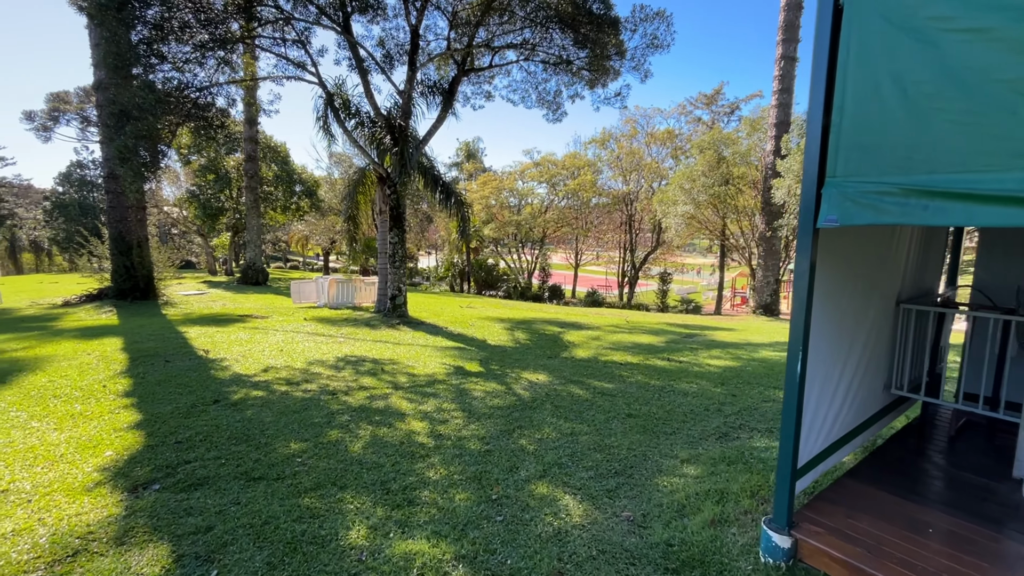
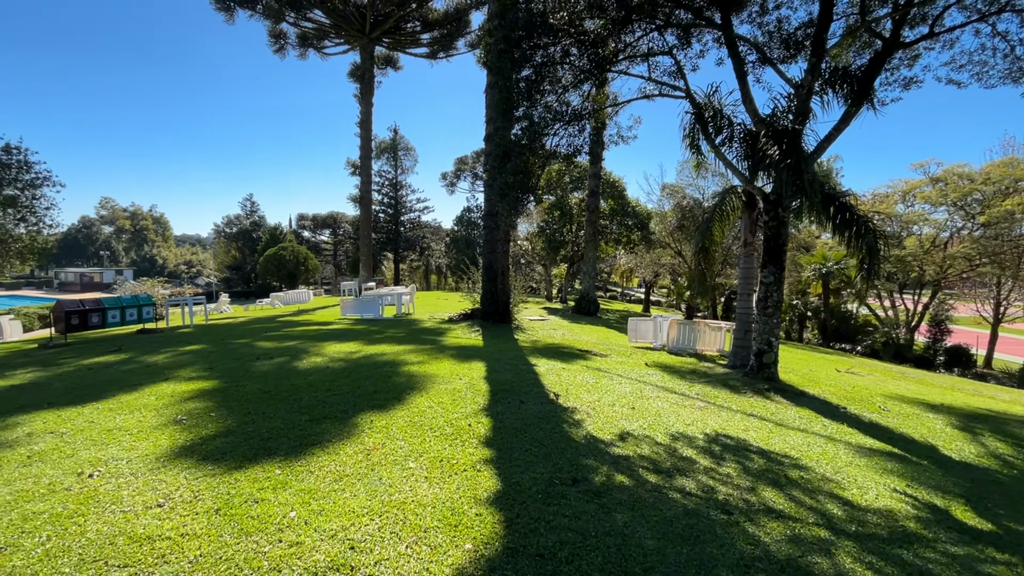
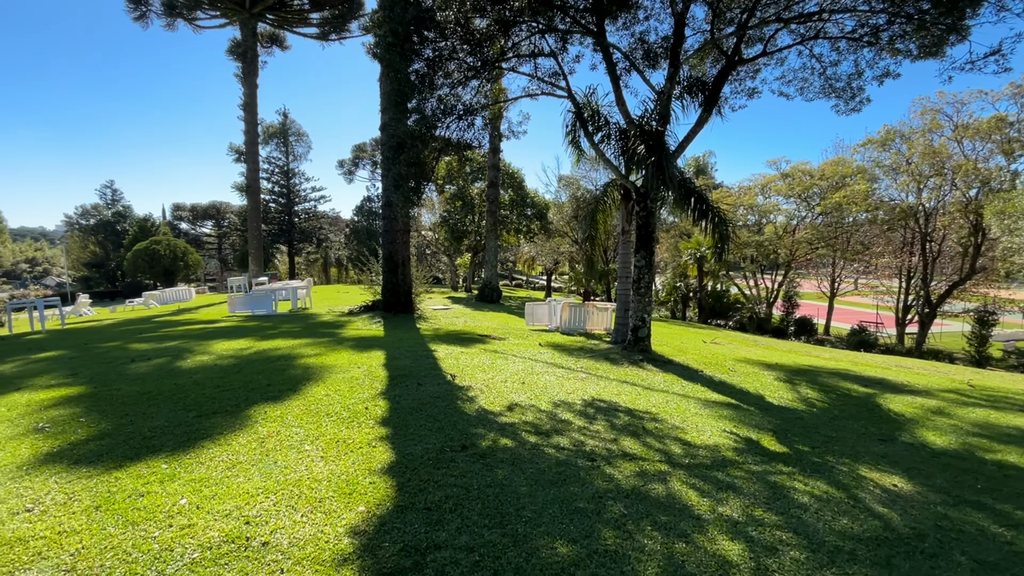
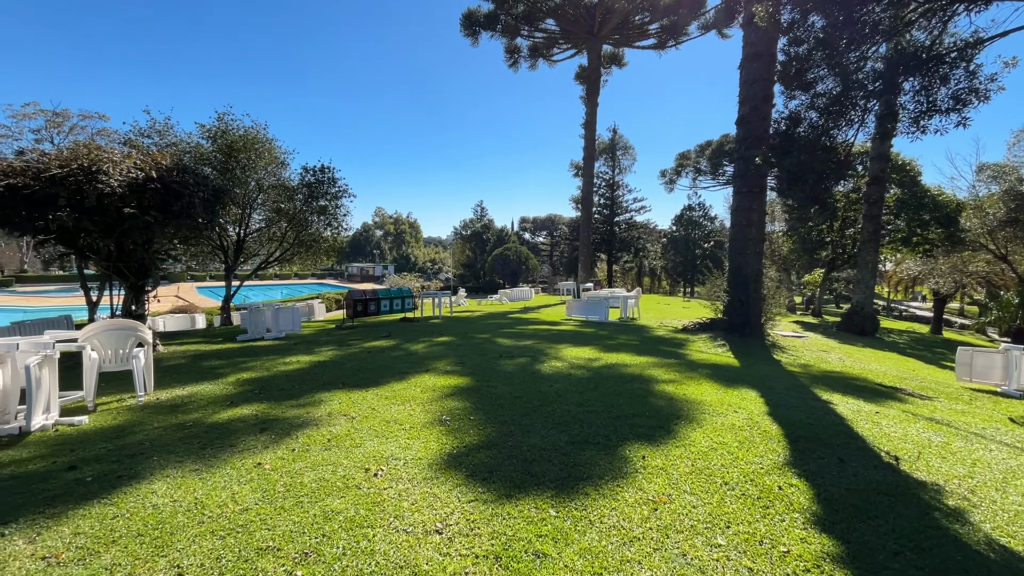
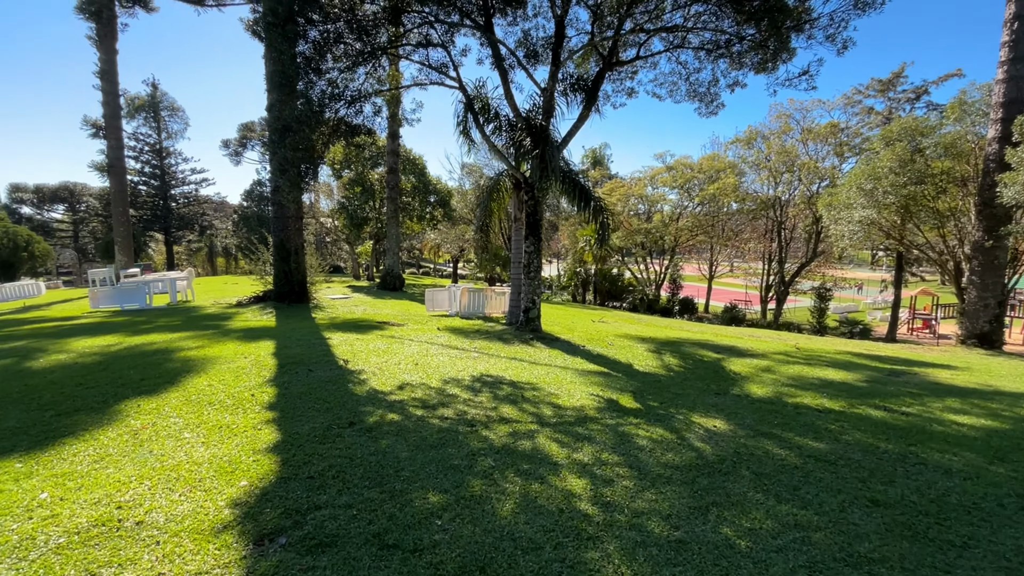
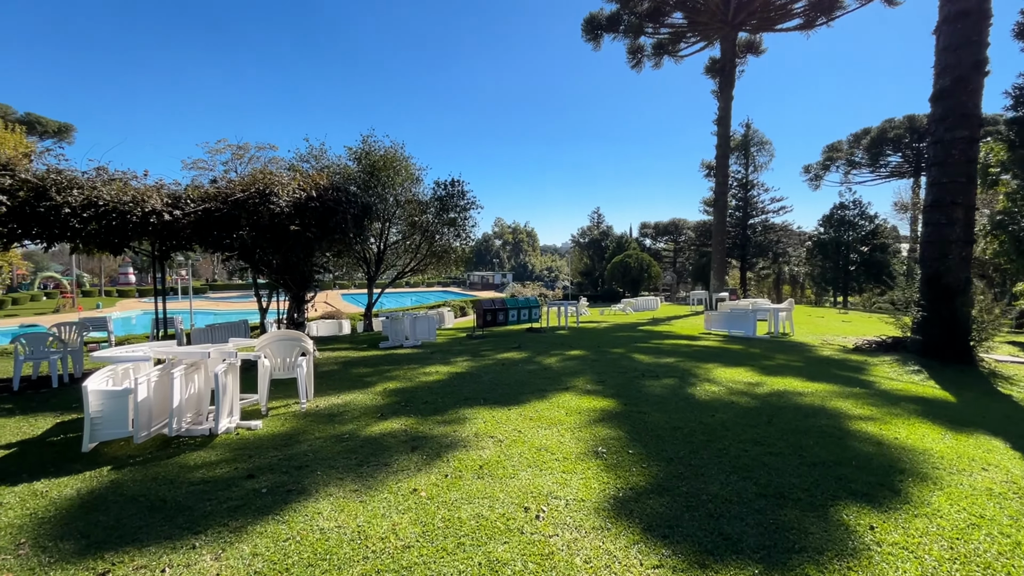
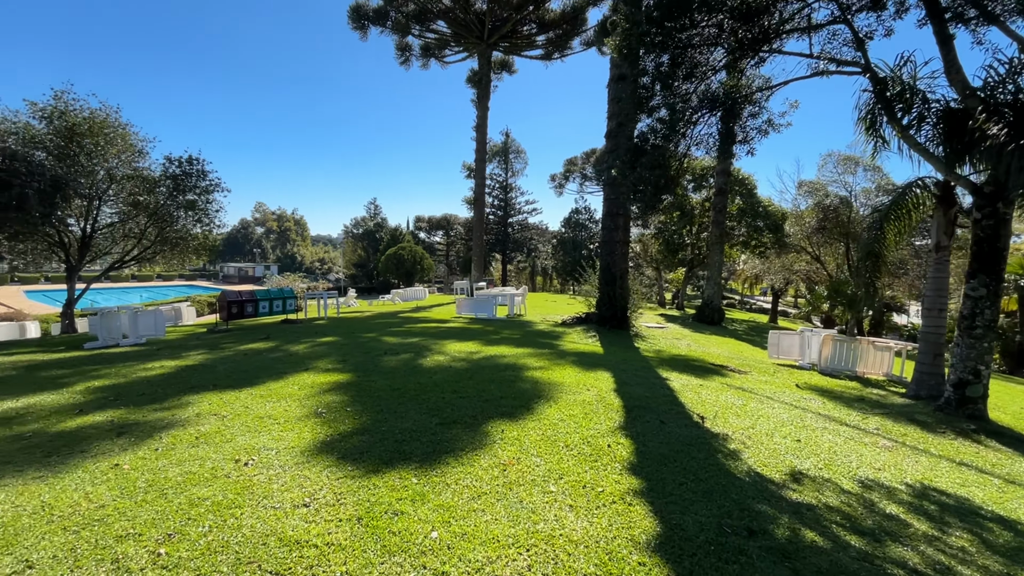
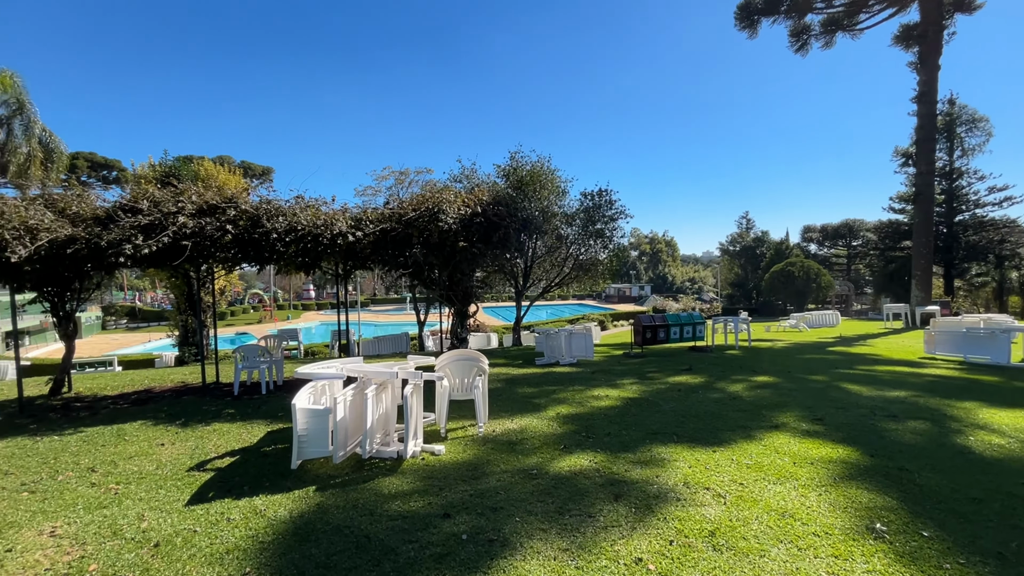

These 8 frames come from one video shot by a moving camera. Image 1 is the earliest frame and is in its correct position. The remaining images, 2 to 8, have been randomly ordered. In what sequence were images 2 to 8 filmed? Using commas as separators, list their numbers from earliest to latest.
5, 3, 2, 7, 4, 6, 8
